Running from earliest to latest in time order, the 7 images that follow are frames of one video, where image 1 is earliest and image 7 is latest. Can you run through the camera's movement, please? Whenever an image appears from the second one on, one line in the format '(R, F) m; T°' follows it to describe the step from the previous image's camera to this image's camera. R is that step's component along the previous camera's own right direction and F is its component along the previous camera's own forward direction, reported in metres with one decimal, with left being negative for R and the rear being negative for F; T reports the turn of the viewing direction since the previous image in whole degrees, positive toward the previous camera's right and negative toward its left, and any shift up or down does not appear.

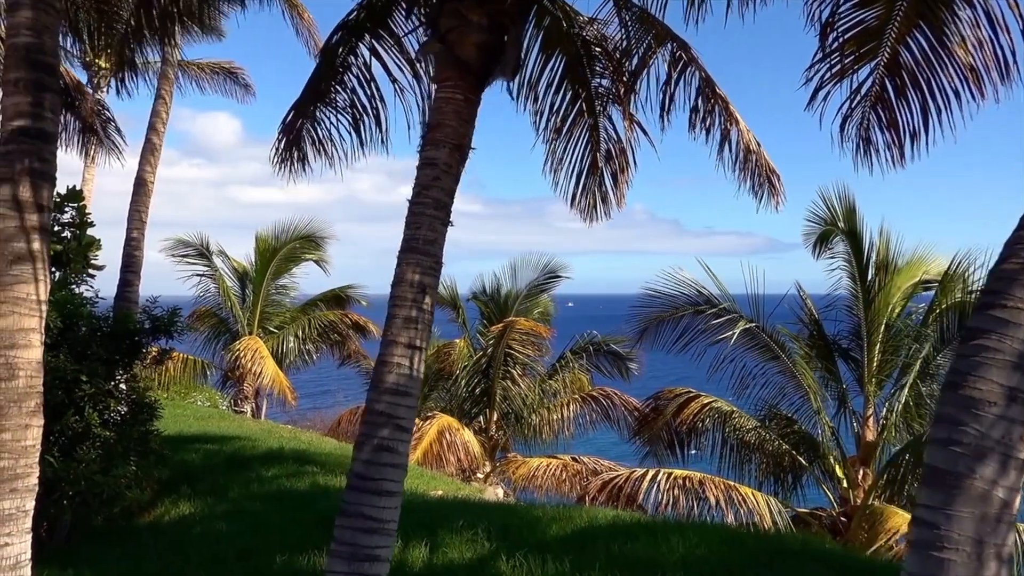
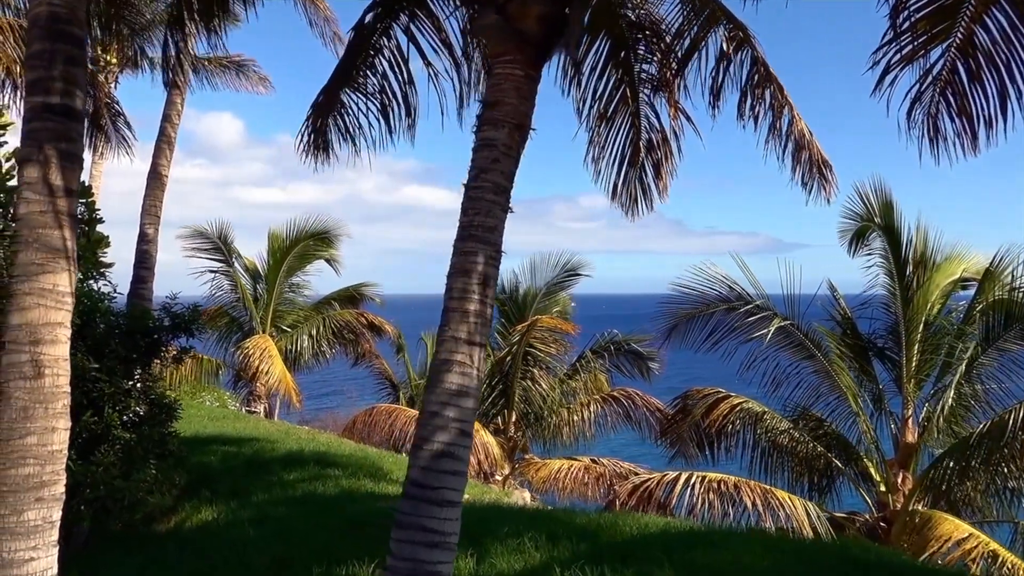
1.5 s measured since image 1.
(-0.3, +0.3) m; 0°
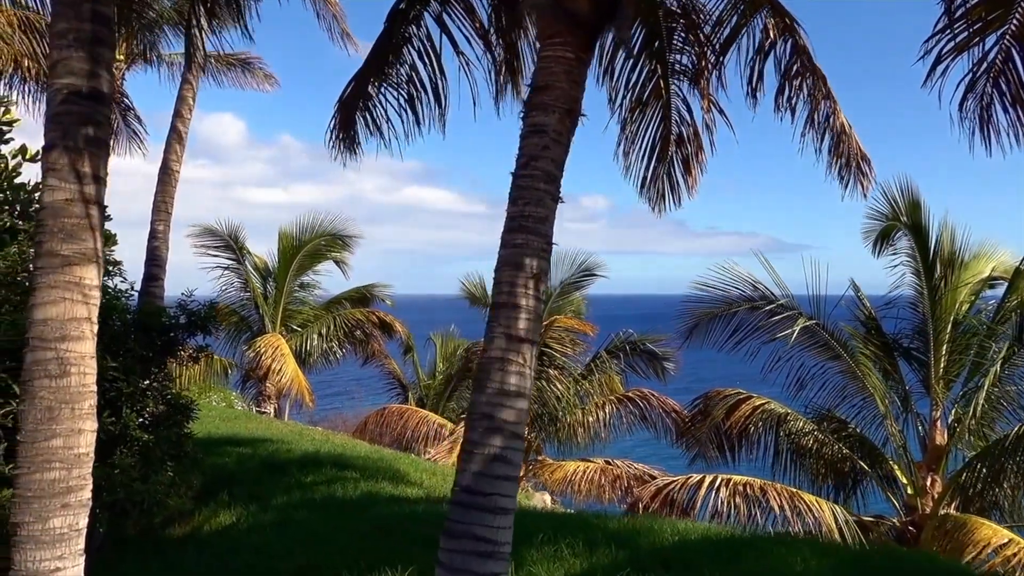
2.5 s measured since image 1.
(-0.2, +0.2) m; 0°
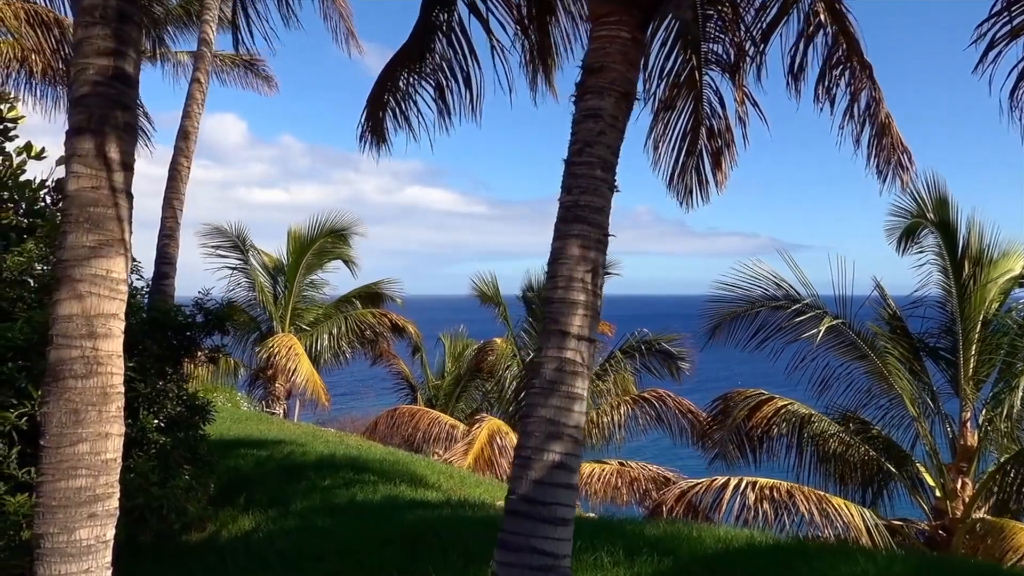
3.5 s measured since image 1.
(-0.2, +0.2) m; 0°
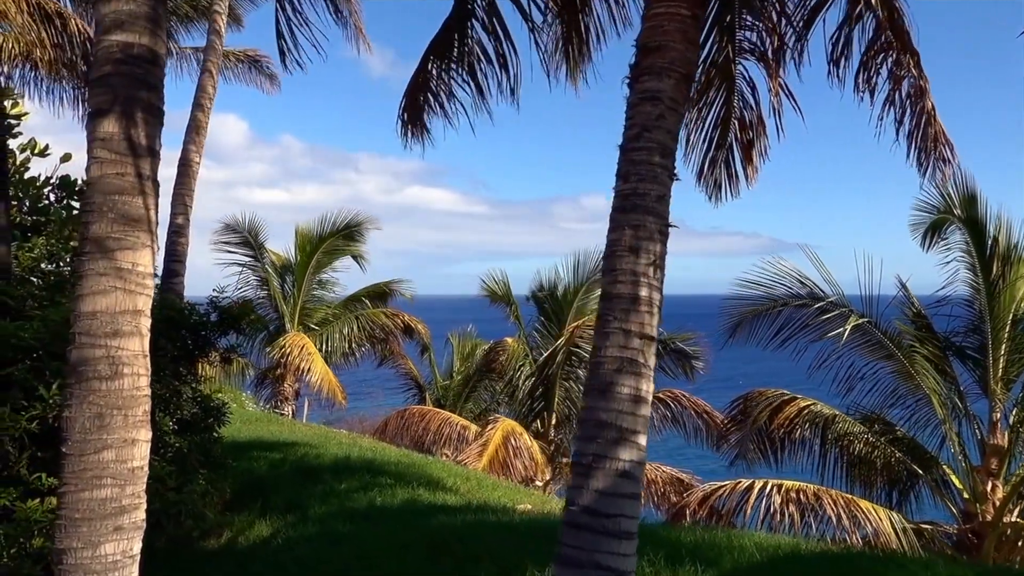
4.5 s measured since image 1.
(-0.2, +0.2) m; 0°
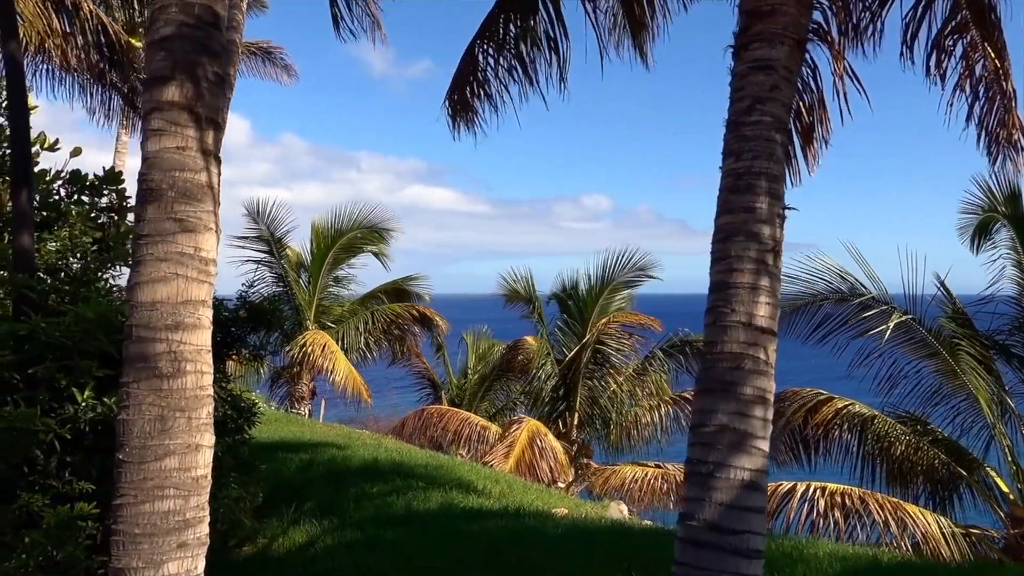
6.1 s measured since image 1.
(-0.3, +0.3) m; 0°
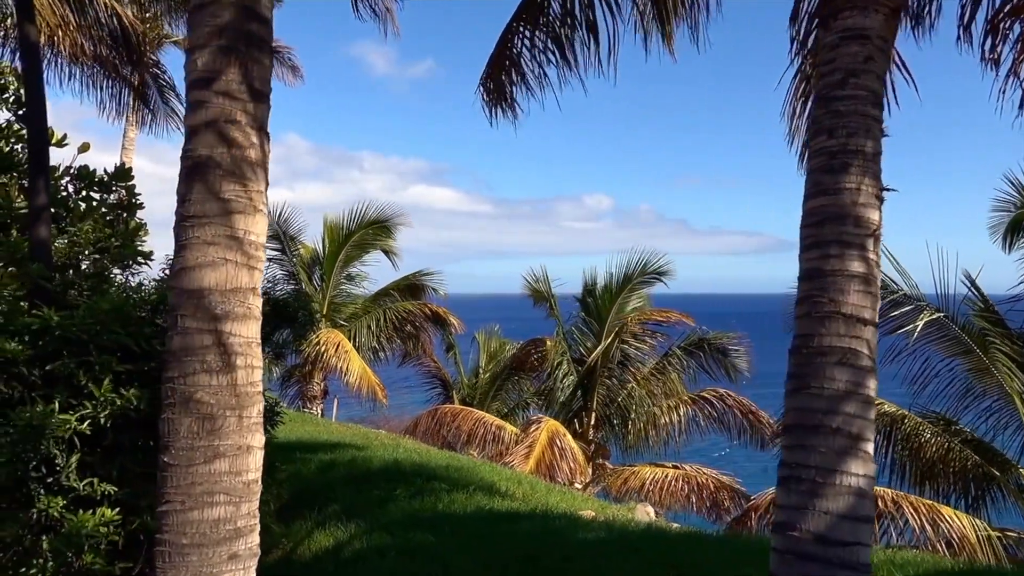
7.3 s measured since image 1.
(-0.2, +0.2) m; 0°
